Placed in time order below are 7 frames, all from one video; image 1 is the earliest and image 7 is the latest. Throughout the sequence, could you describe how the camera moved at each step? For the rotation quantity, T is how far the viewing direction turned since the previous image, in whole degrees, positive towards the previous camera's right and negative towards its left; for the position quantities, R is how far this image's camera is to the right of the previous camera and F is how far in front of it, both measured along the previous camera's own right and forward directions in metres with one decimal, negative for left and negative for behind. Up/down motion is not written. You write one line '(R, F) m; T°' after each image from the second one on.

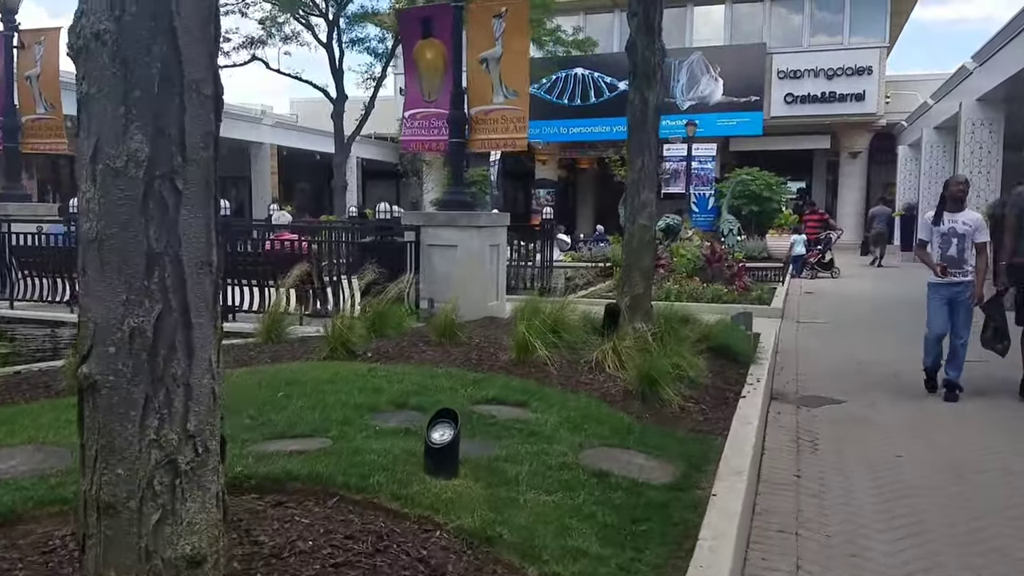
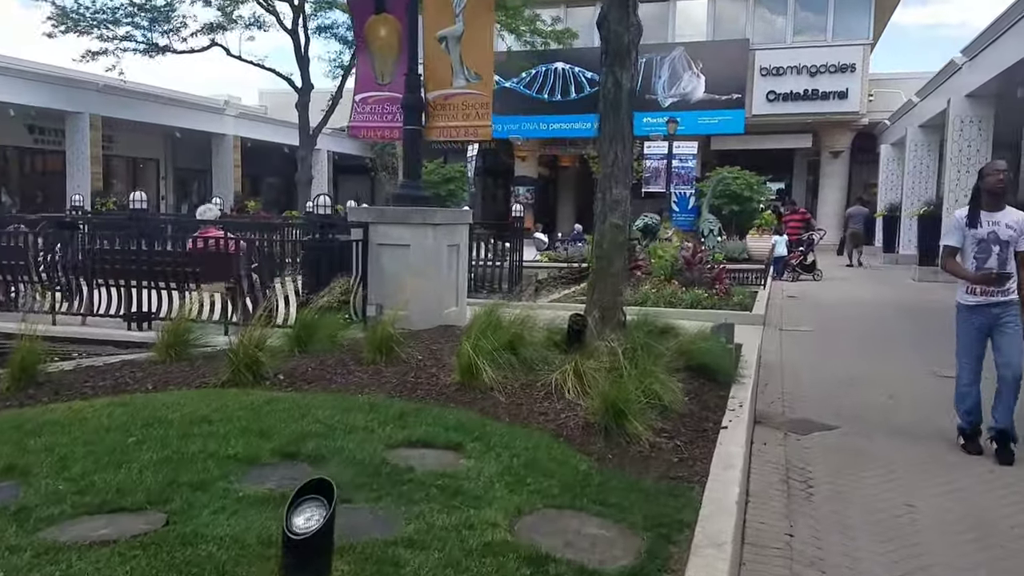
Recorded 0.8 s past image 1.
(+0.3, +1.0) m; +1°
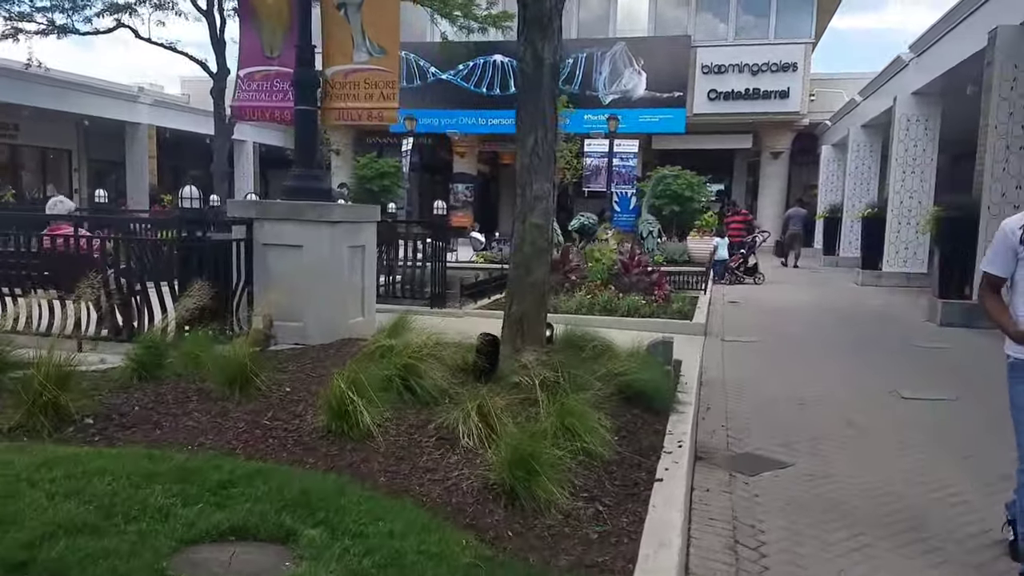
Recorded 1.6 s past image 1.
(+0.3, +1.1) m; +4°
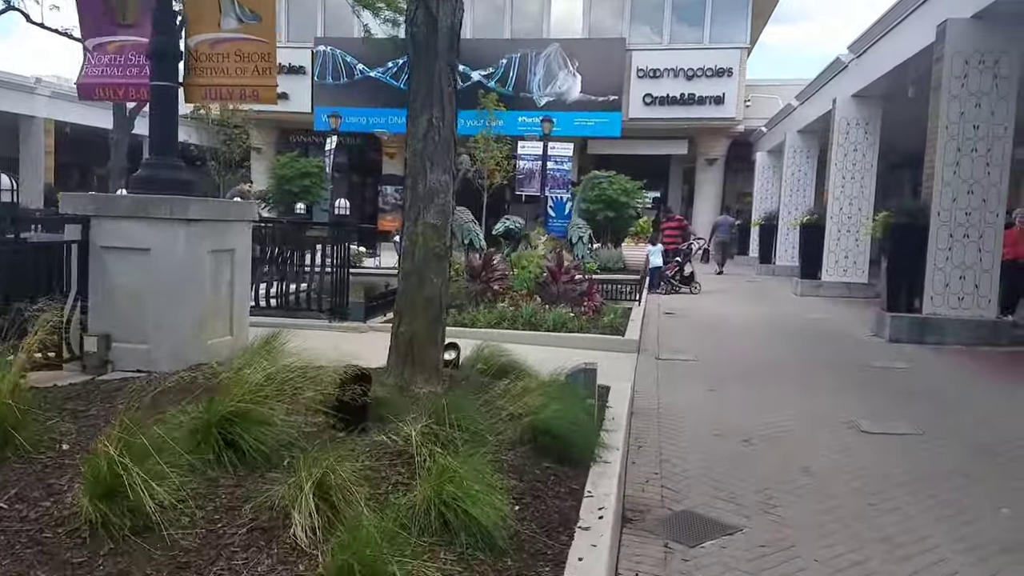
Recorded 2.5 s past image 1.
(+0.3, +1.2) m; +5°
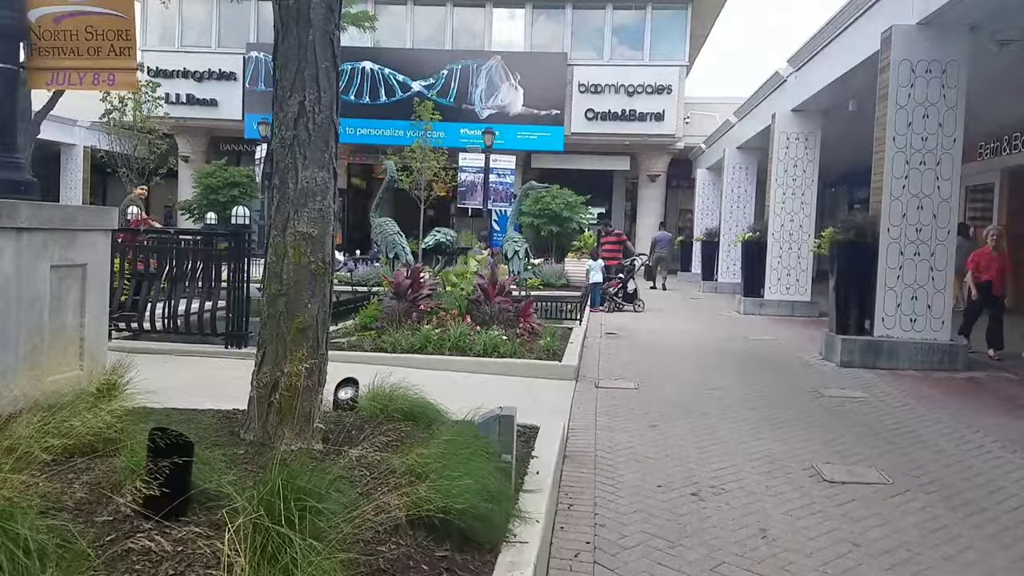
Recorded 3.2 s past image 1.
(+0.2, +0.9) m; +4°
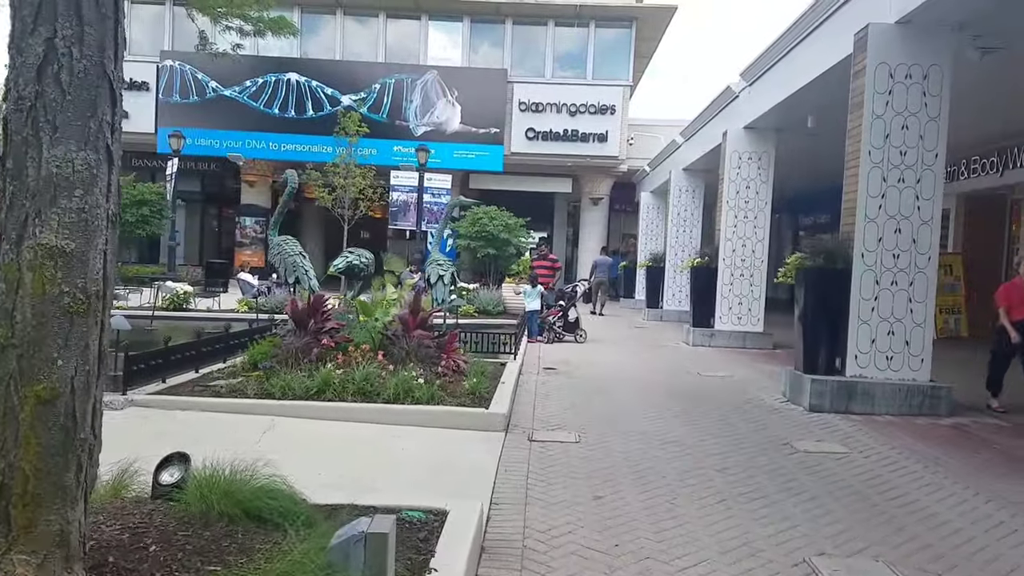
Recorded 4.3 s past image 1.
(+0.2, +1.5) m; +4°
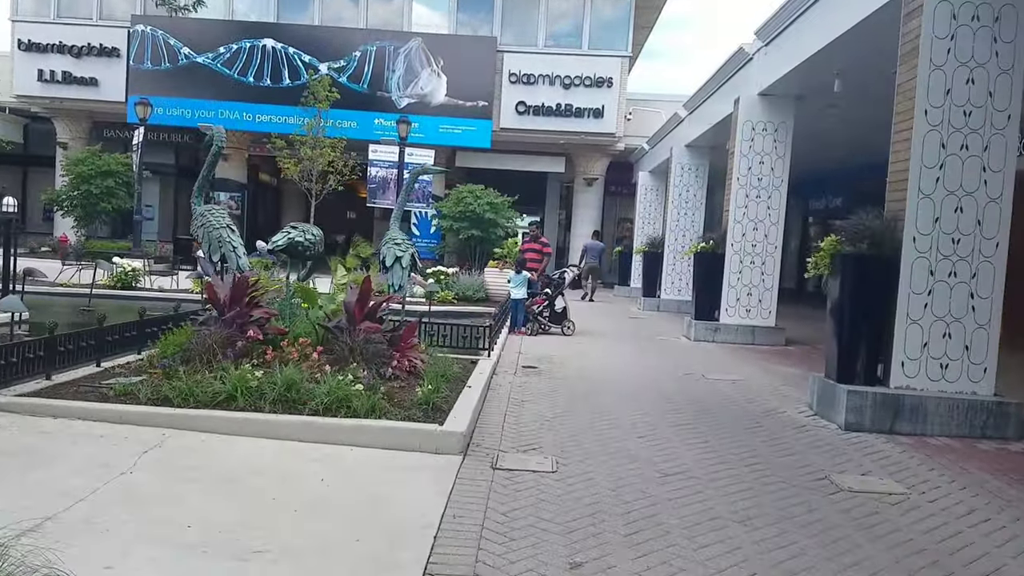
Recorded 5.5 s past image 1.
(+0.2, +1.7) m; 0°
